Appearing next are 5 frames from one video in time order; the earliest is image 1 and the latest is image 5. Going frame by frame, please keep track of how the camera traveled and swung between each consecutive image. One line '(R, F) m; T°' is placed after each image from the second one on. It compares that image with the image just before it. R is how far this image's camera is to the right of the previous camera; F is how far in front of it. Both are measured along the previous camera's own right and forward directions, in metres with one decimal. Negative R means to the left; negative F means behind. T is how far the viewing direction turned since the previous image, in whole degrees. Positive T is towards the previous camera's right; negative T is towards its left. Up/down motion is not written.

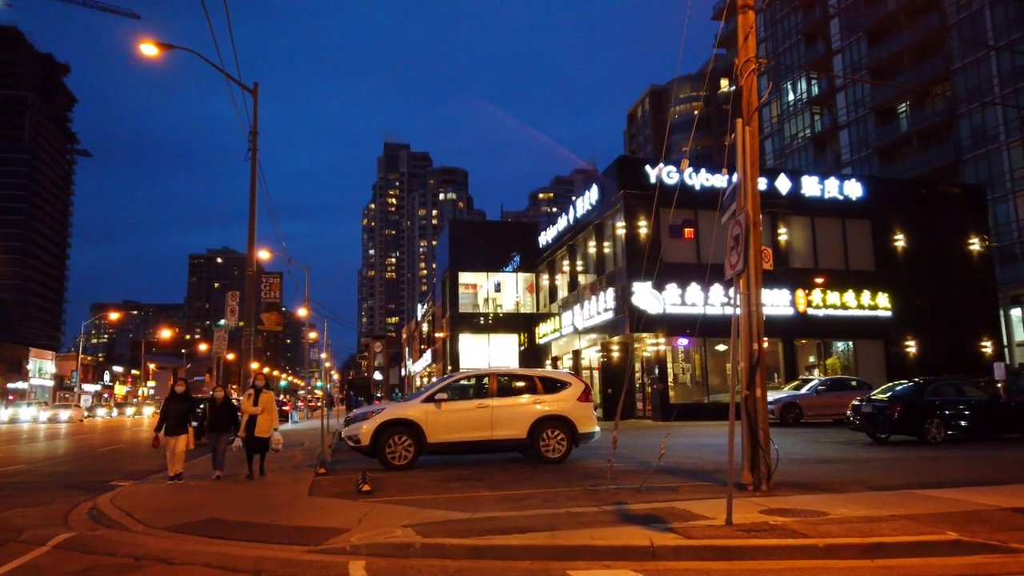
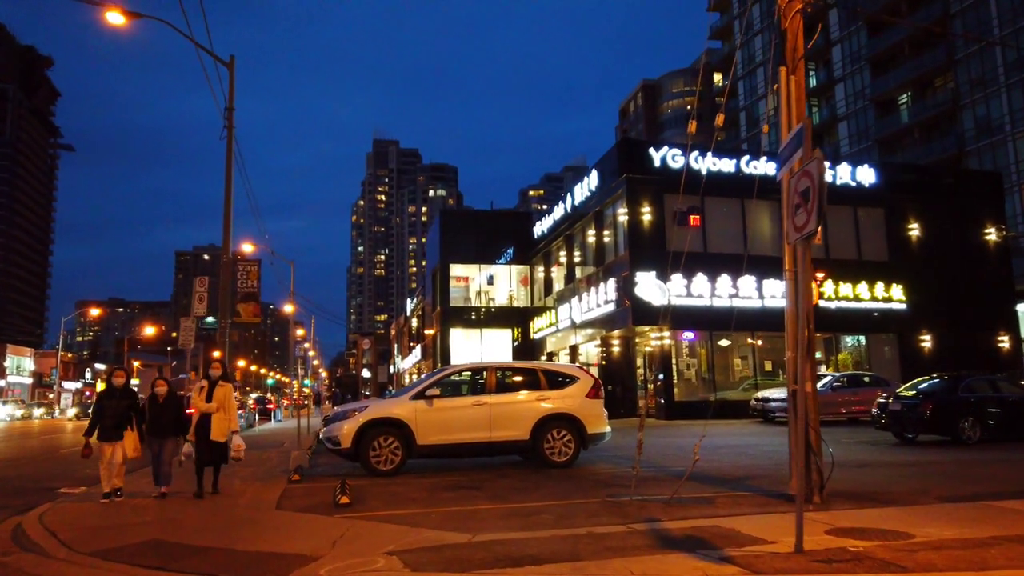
(-0.2, +1.7) m; +1°
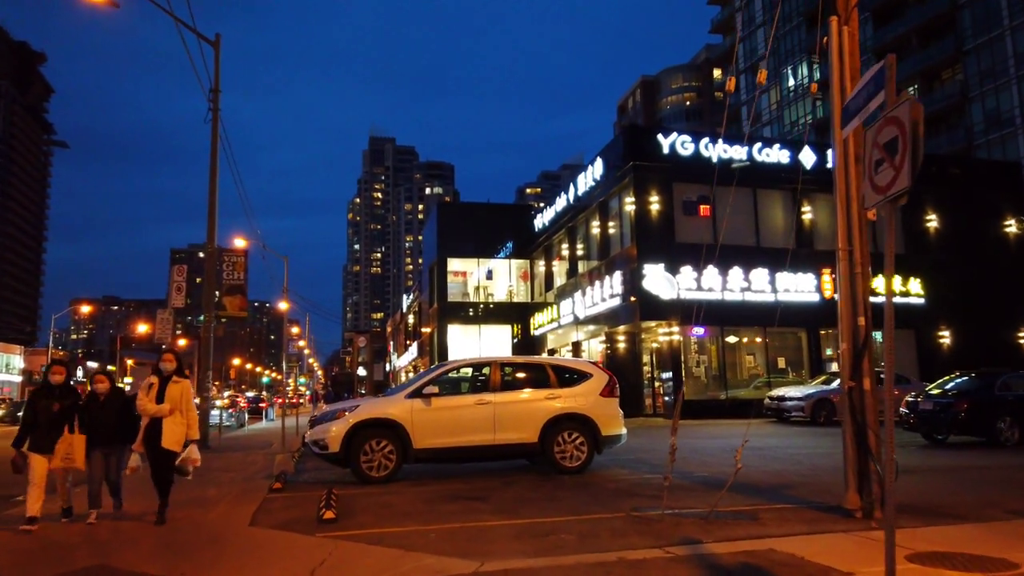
(-0.2, +1.3) m; 0°
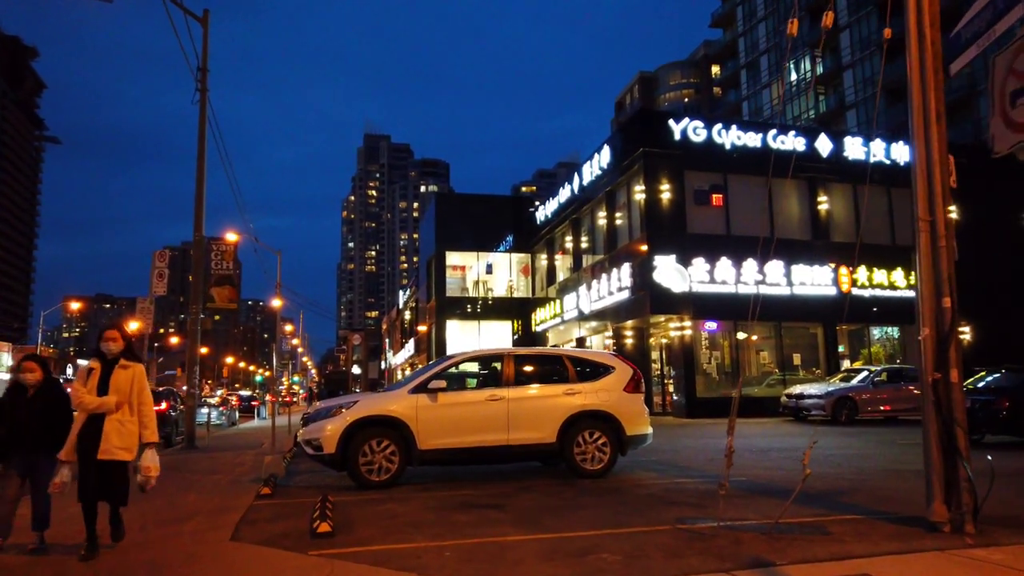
(-0.3, +1.2) m; 0°
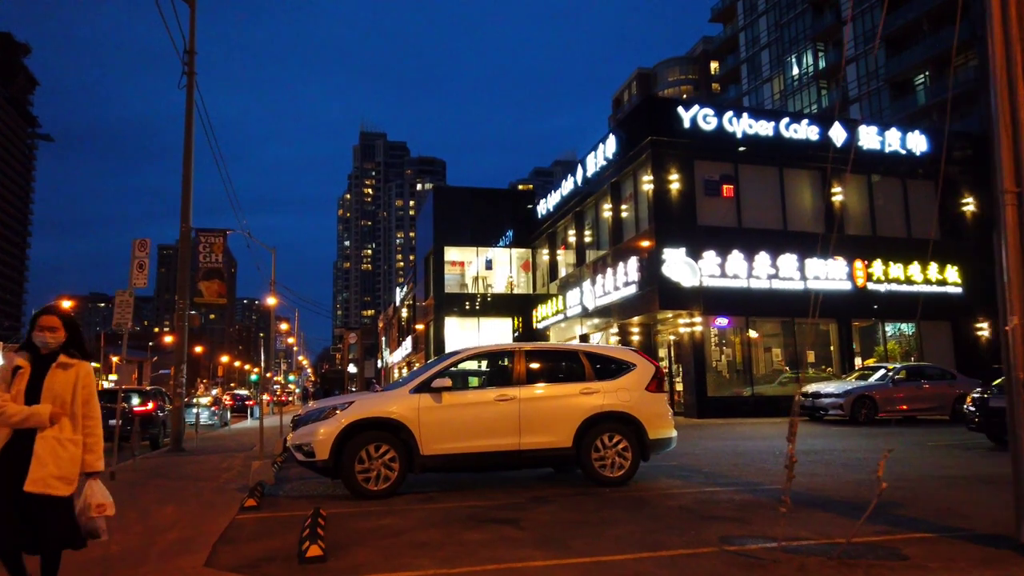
(-0.2, +1.0) m; 0°
